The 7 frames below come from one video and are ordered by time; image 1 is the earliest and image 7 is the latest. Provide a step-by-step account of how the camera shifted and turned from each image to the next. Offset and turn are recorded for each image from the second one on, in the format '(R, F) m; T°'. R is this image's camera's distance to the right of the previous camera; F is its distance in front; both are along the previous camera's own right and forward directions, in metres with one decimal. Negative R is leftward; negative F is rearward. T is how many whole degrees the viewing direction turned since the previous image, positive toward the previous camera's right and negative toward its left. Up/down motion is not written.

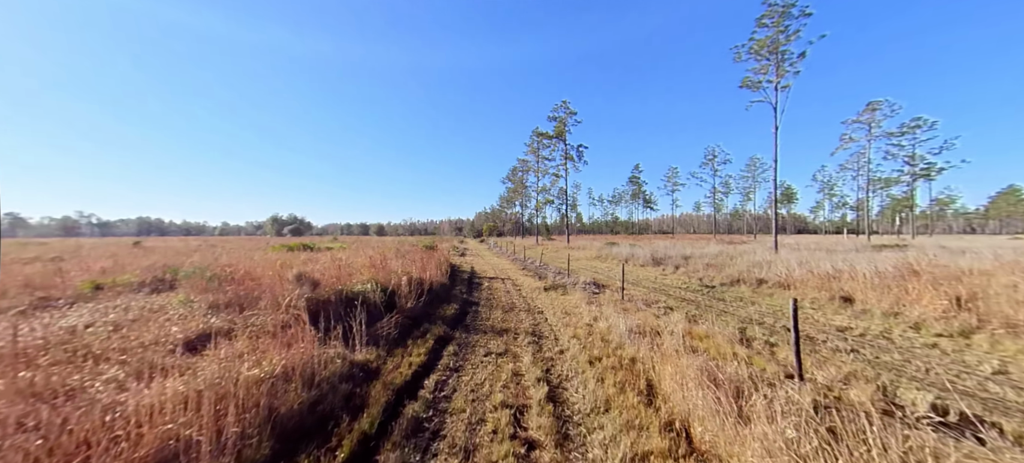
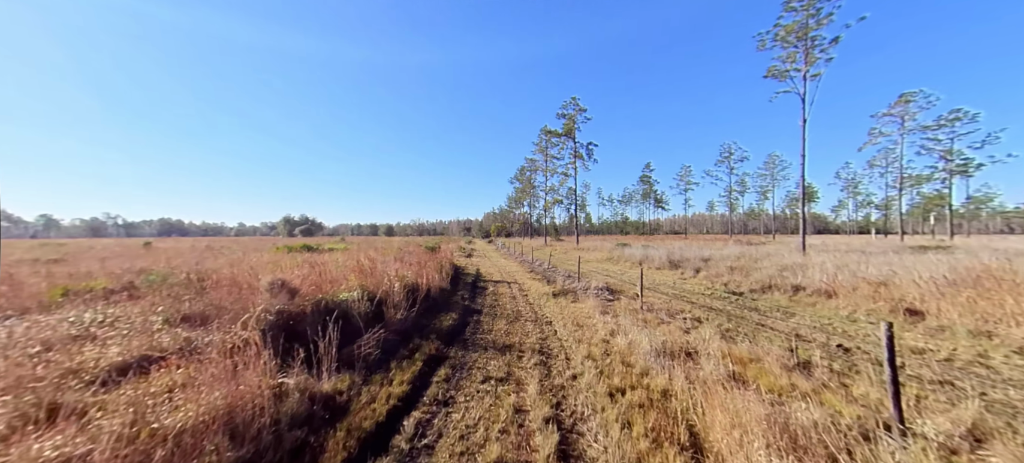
(+0.1, +0.8) m; -2°
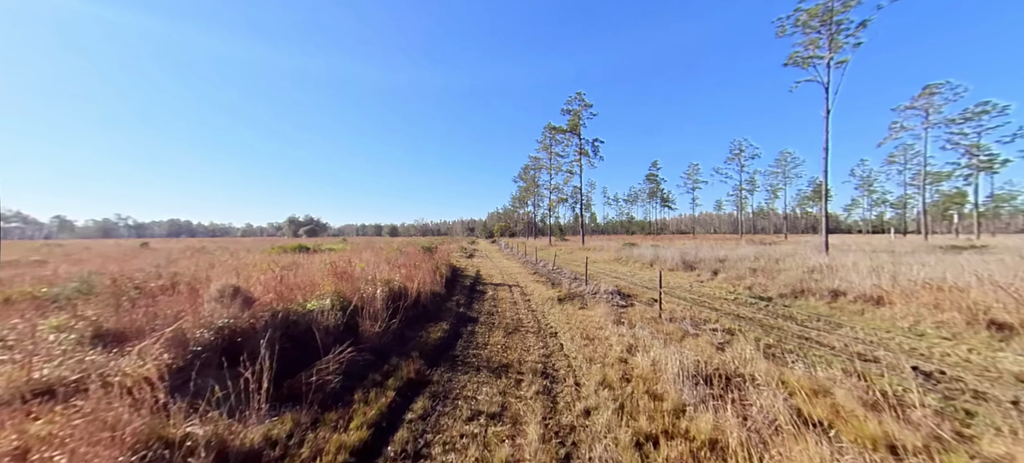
(+0.1, +0.9) m; -1°
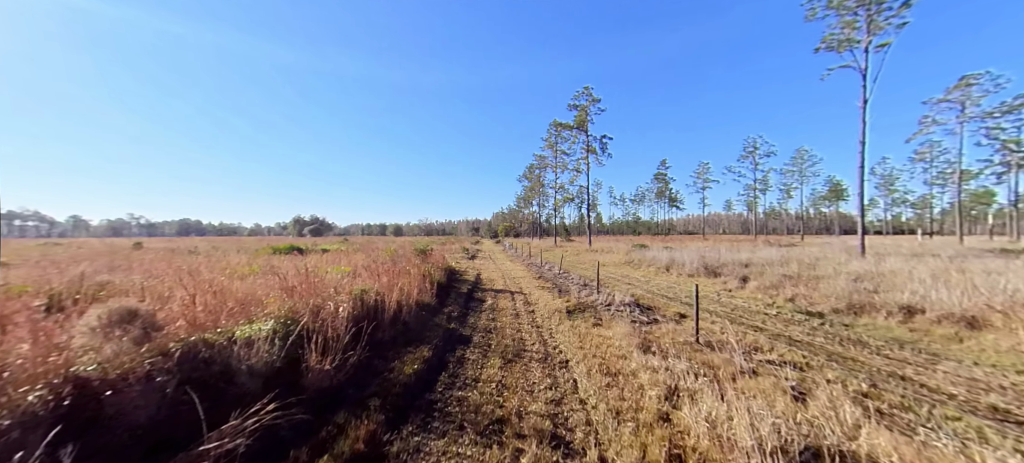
(+0.1, +1.3) m; -1°
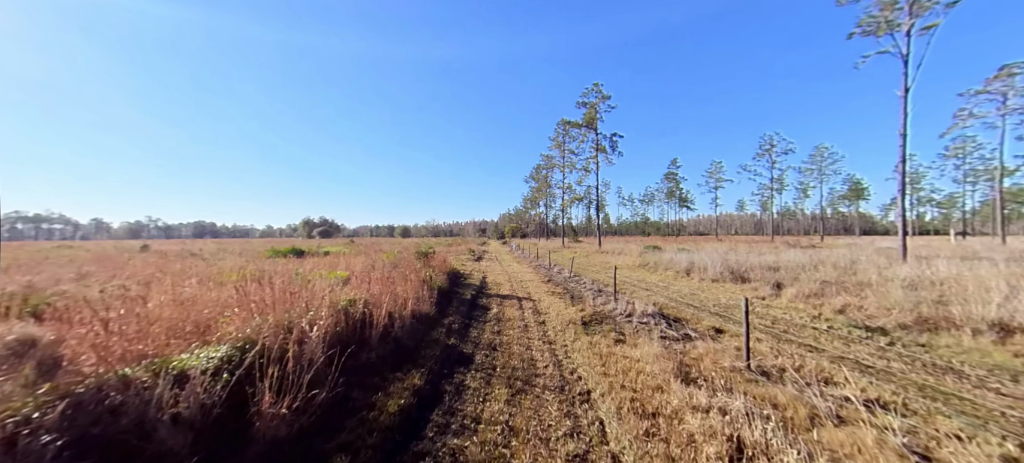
(0.0, +0.9) m; -1°
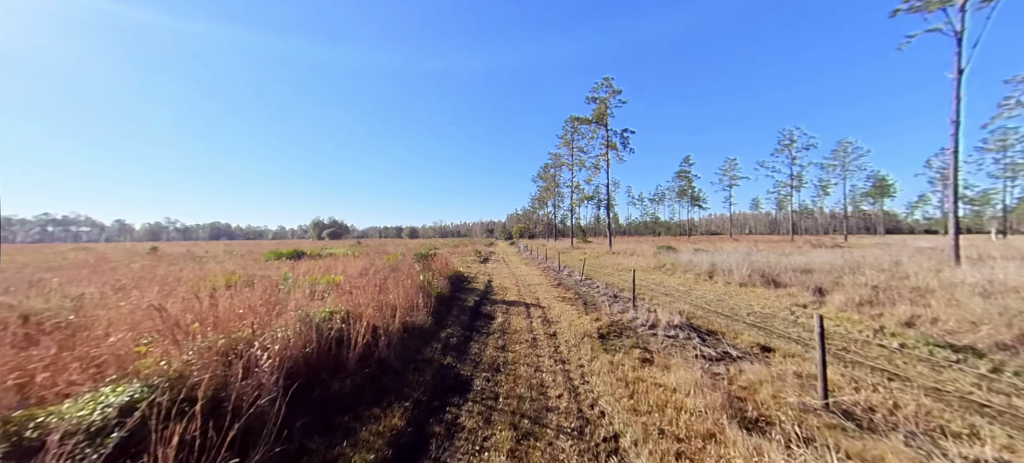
(0.0, +0.9) m; -2°
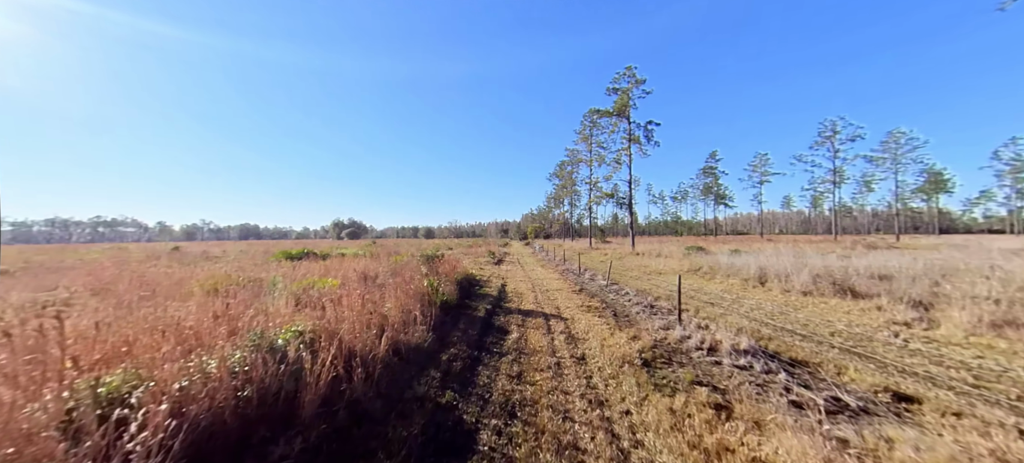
(-0.1, +1.4) m; -3°
